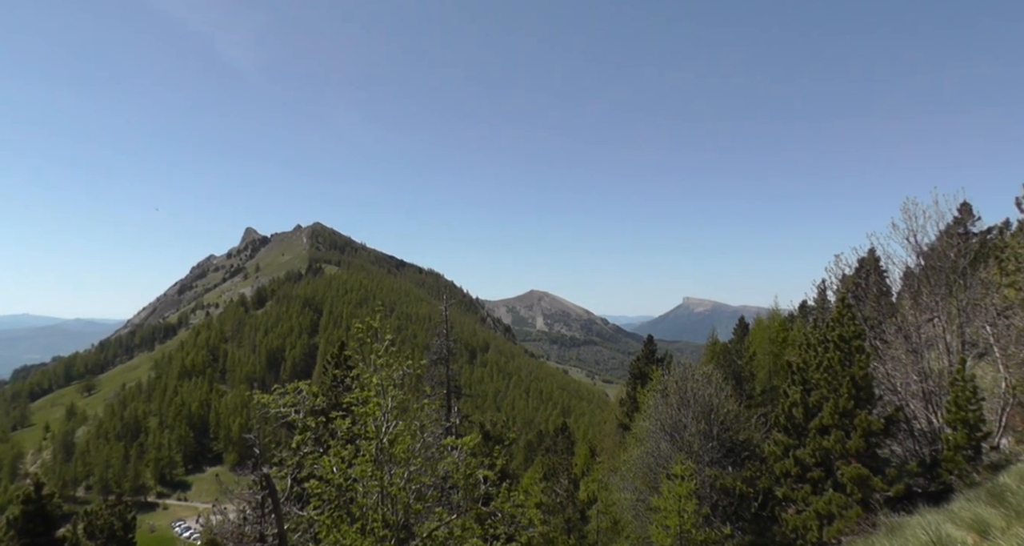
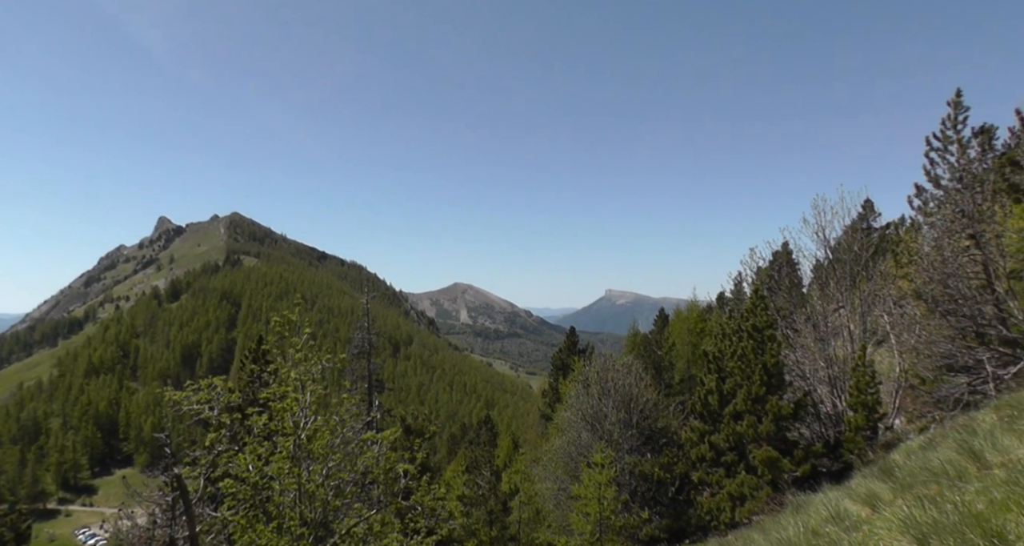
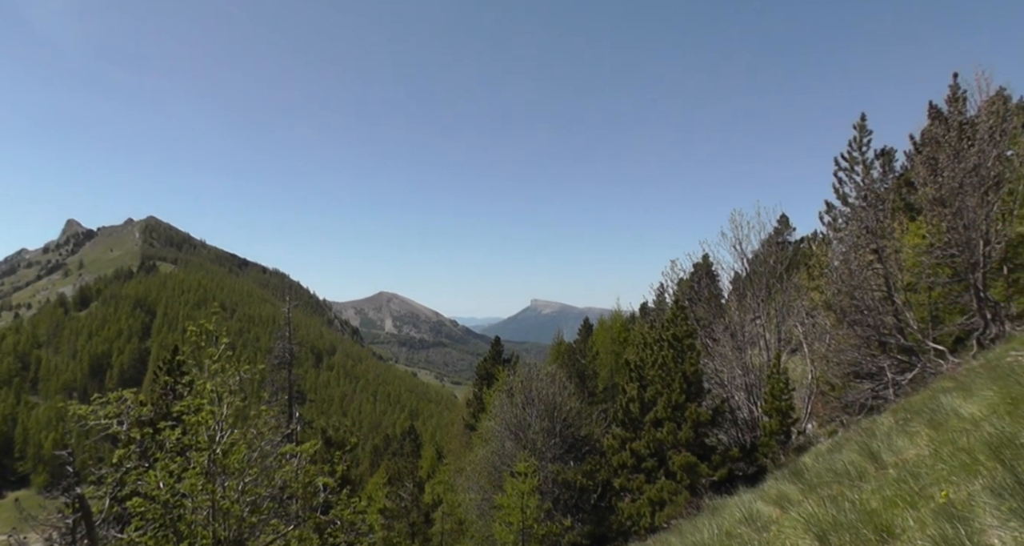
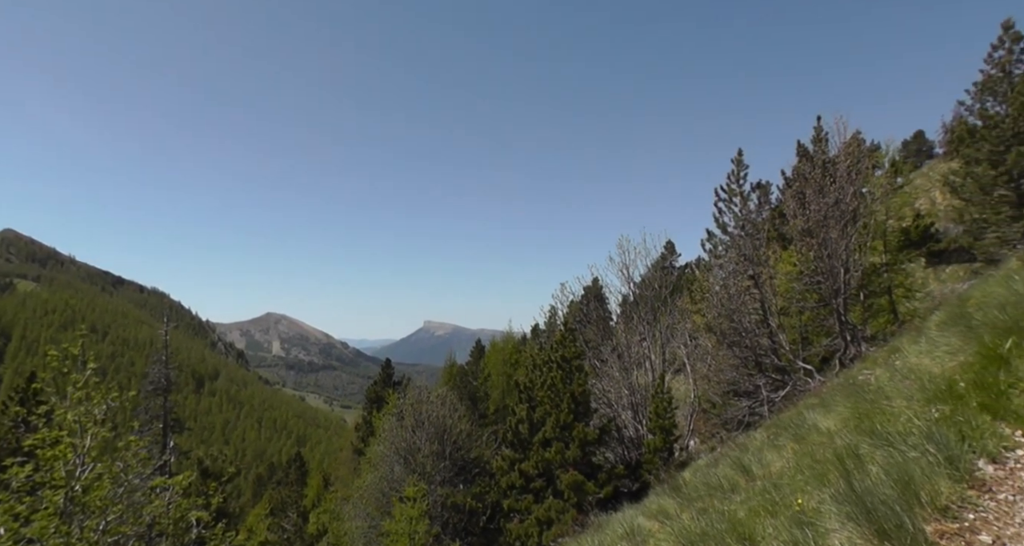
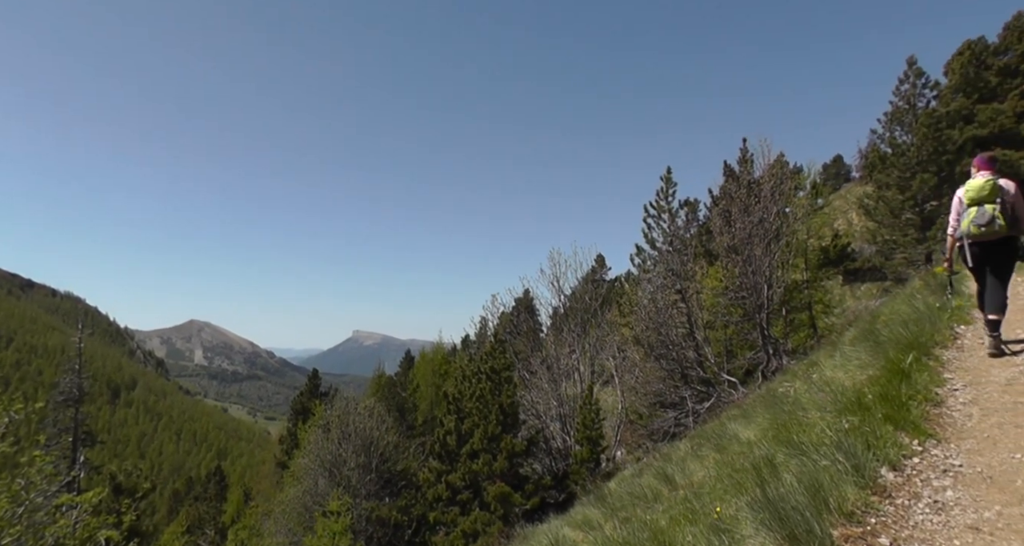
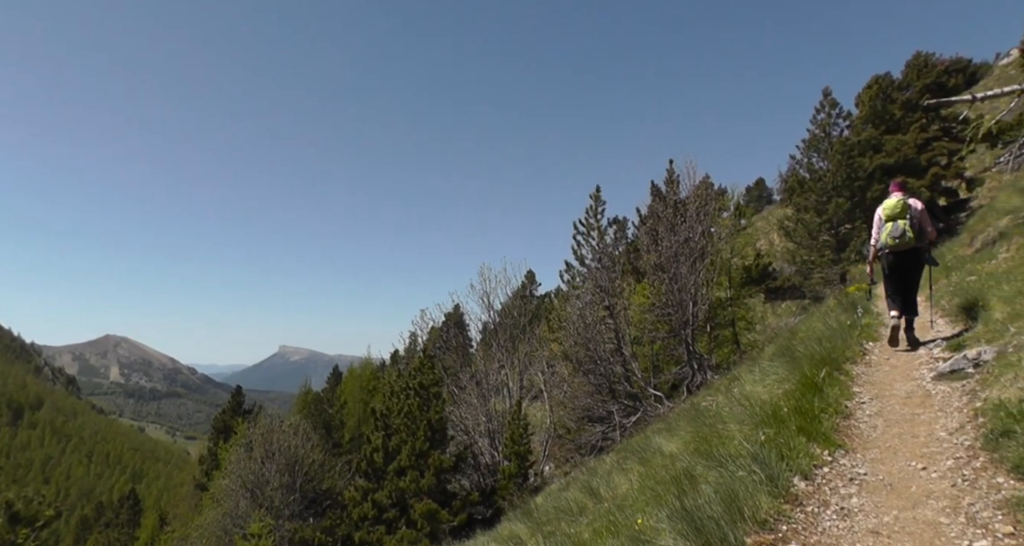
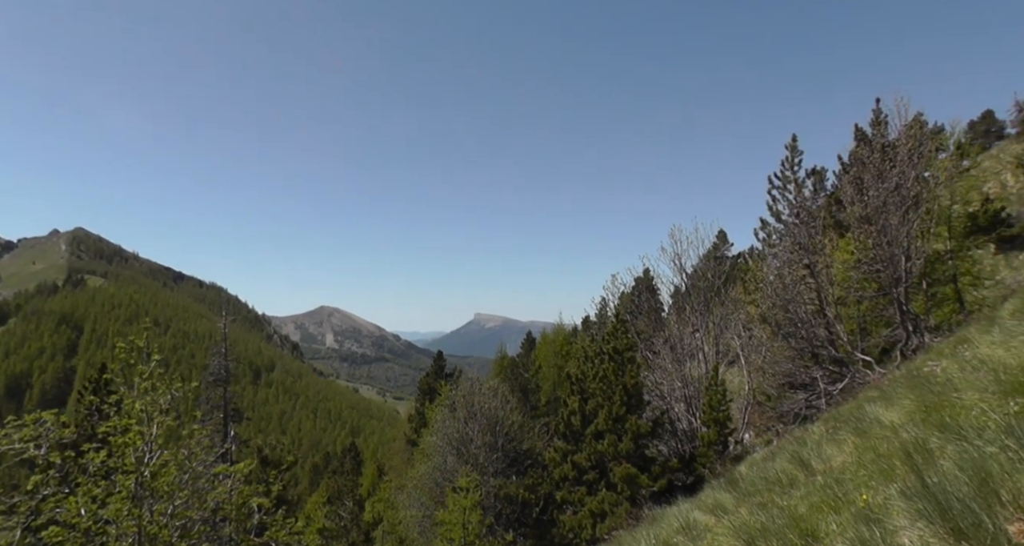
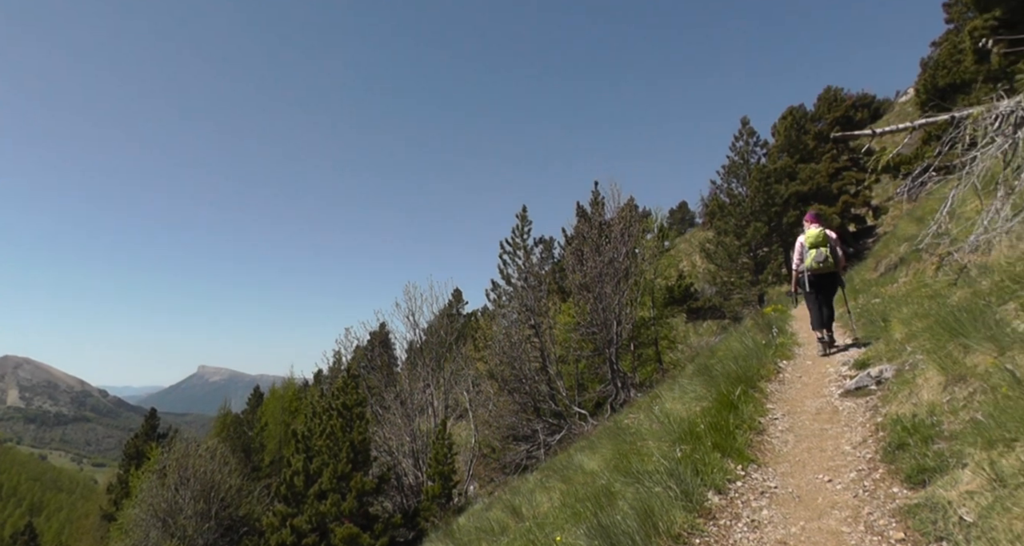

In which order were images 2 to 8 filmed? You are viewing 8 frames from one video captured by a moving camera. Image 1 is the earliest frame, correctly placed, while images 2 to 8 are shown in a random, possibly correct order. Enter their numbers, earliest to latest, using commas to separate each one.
2, 3, 7, 4, 5, 6, 8
